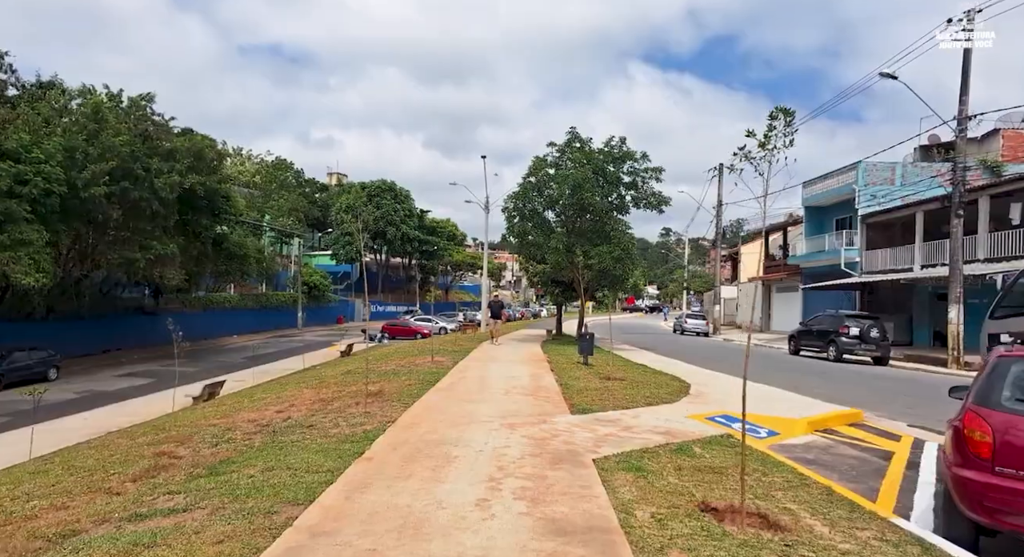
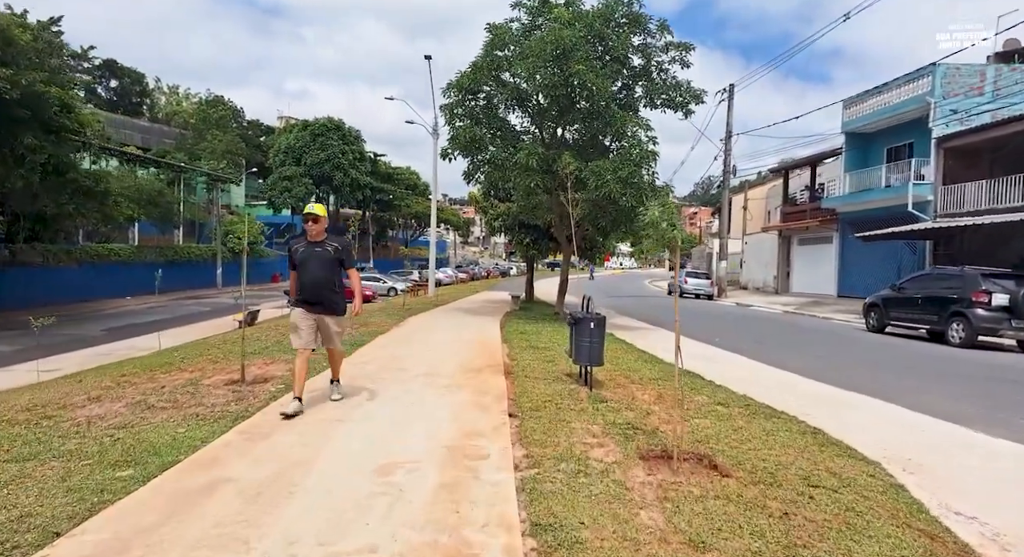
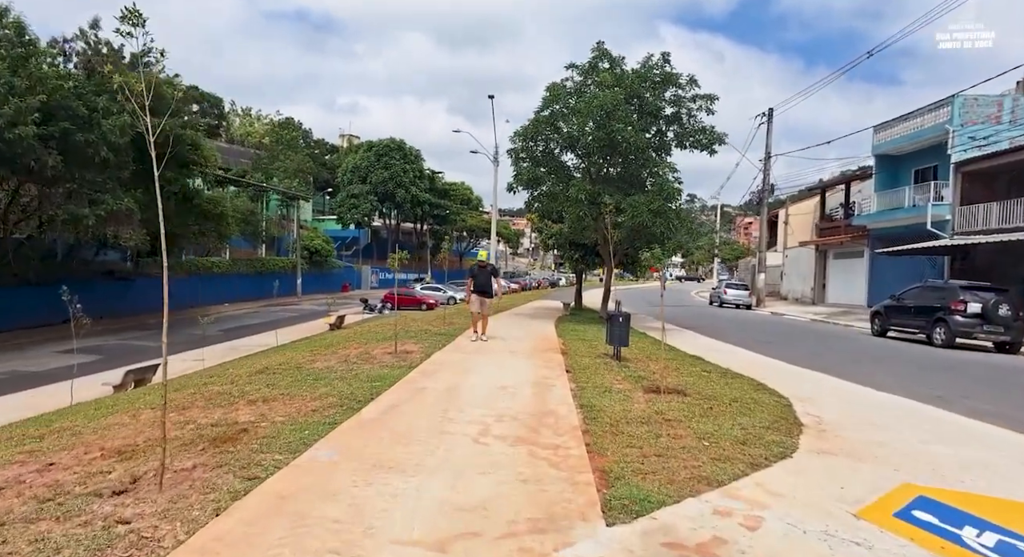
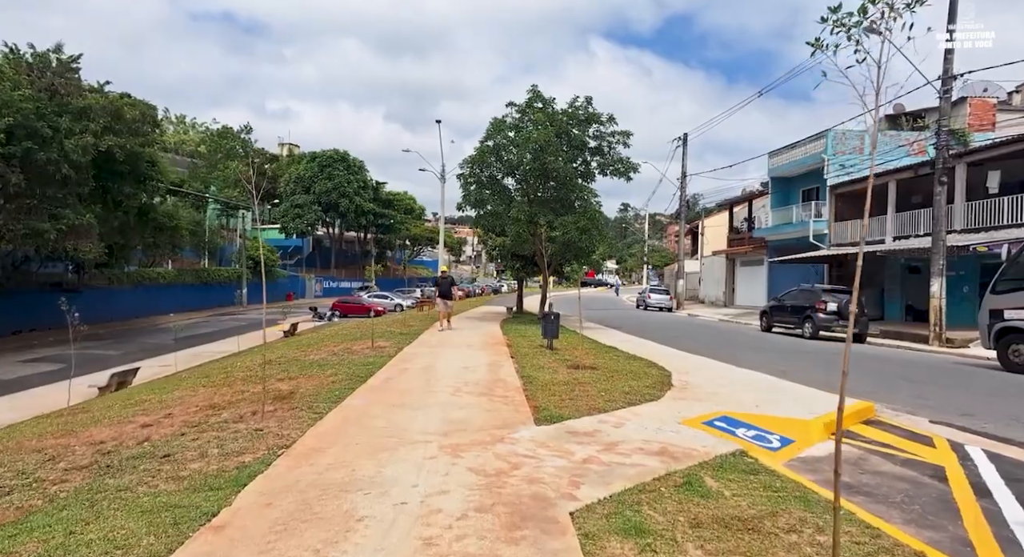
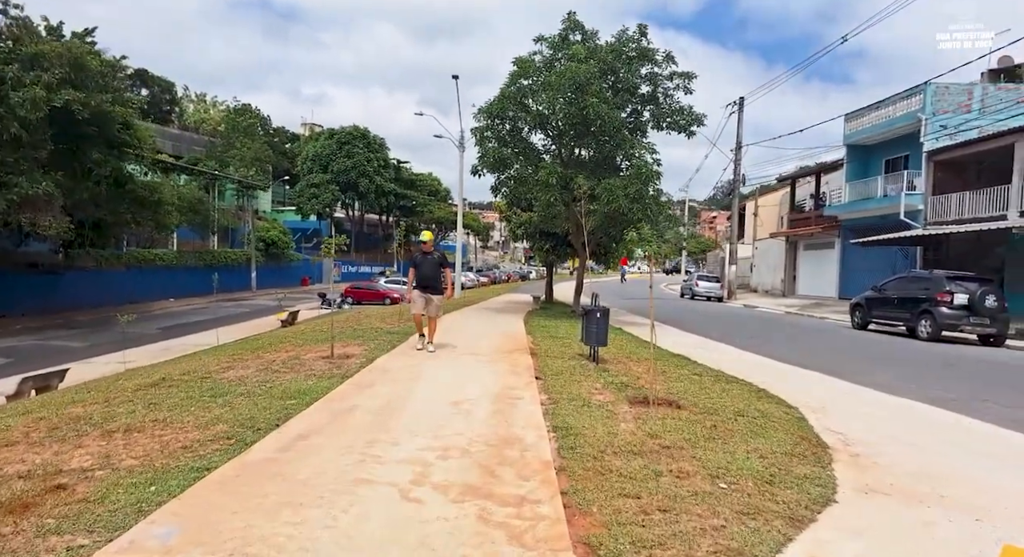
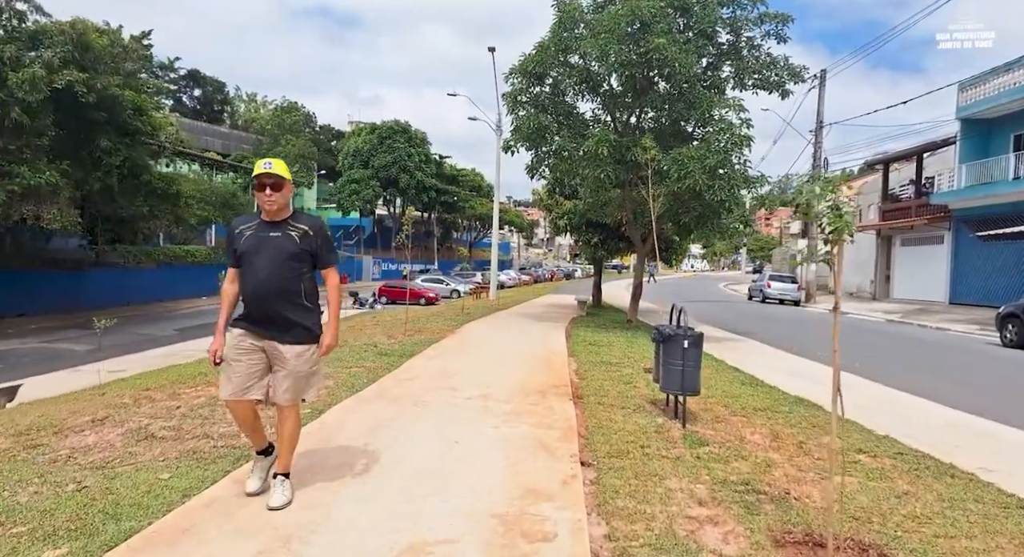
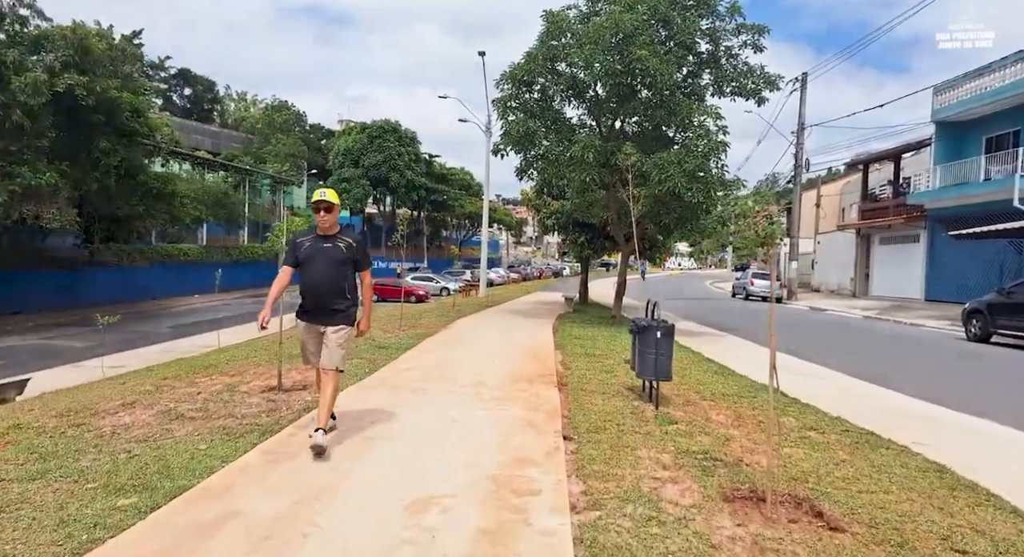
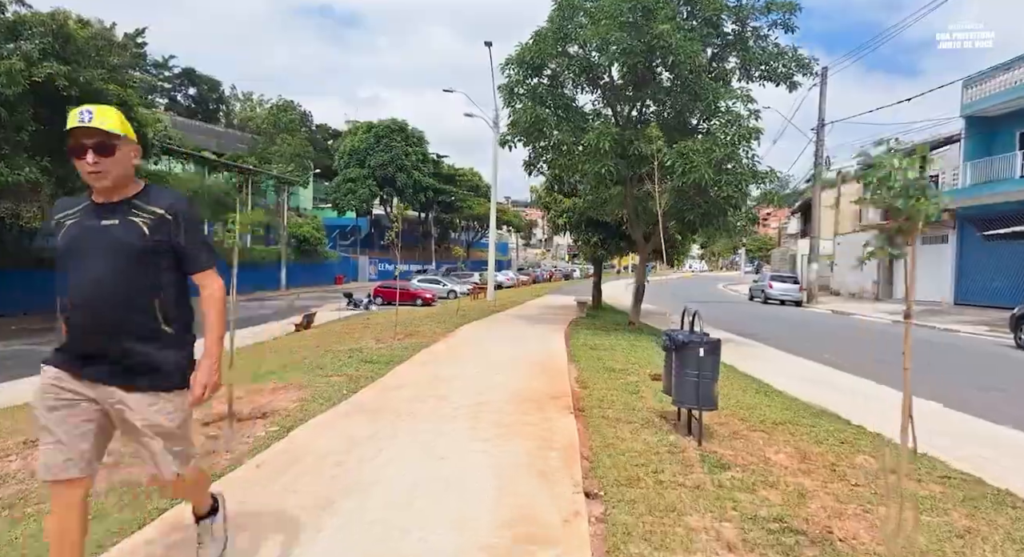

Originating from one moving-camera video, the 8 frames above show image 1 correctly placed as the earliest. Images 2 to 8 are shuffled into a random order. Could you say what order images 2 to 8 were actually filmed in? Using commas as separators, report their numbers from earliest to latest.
4, 3, 5, 2, 7, 6, 8
